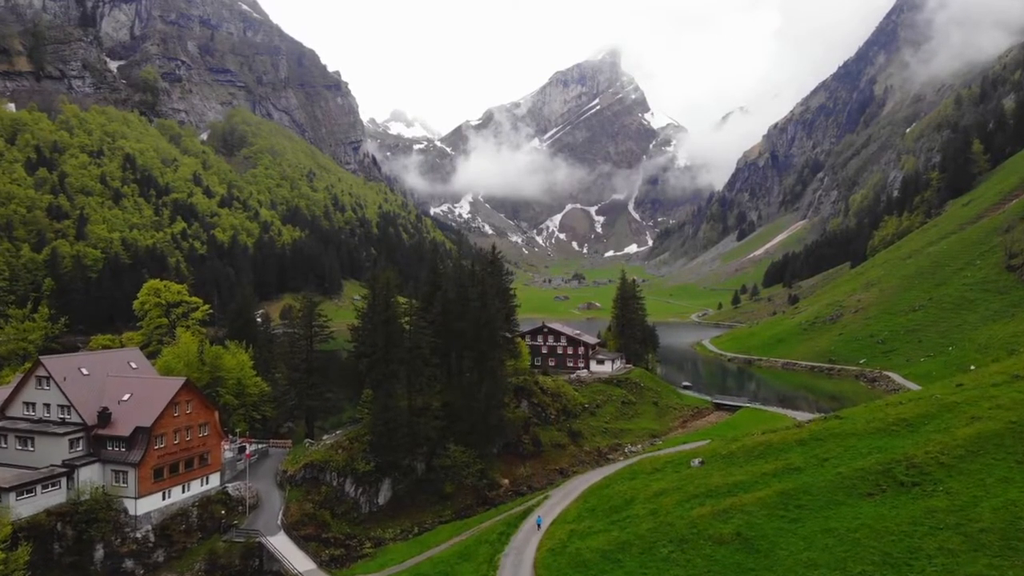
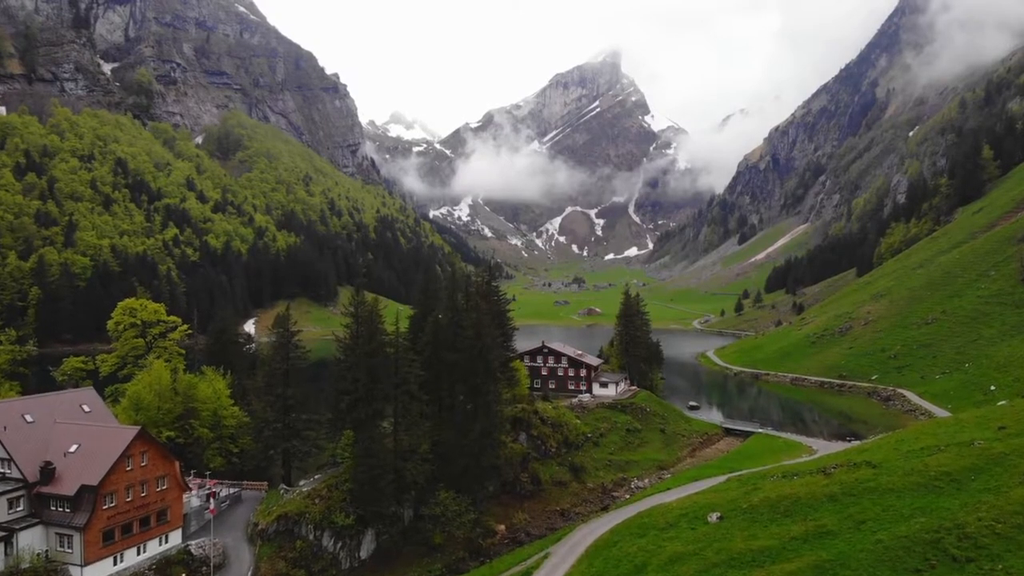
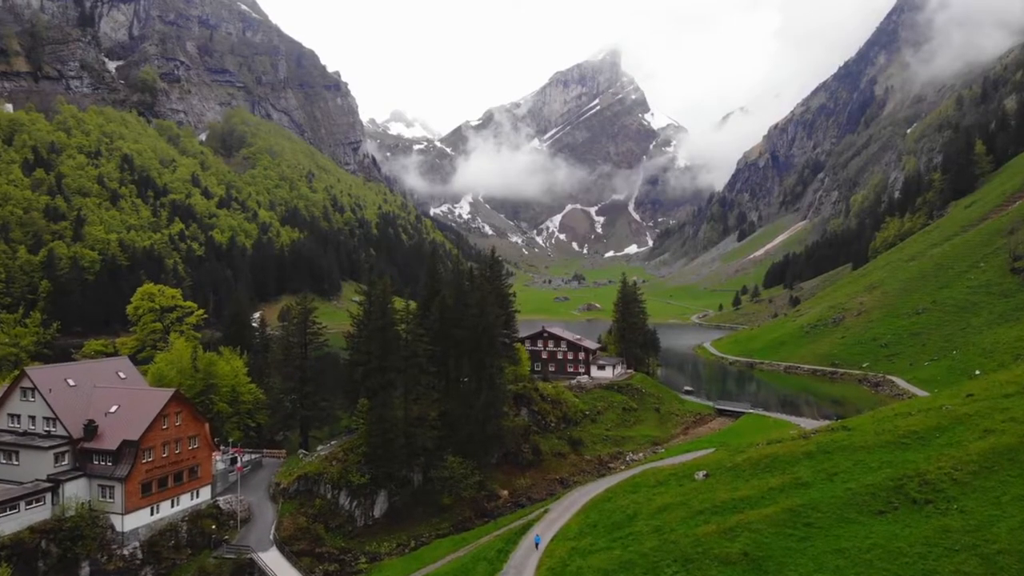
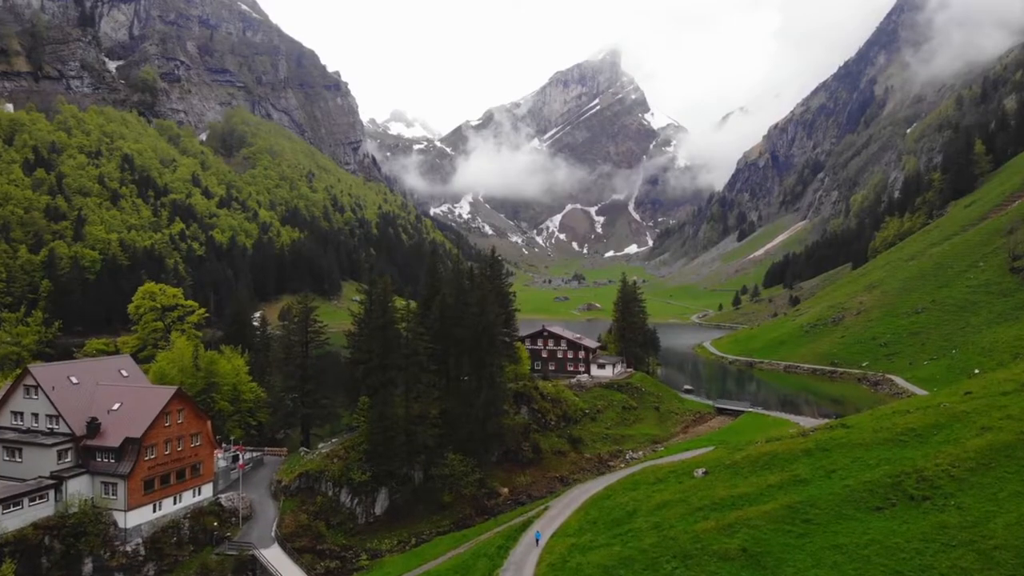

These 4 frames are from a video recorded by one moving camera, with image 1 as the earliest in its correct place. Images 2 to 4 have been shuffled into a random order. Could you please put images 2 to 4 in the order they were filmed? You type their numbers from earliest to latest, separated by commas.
4, 3, 2
